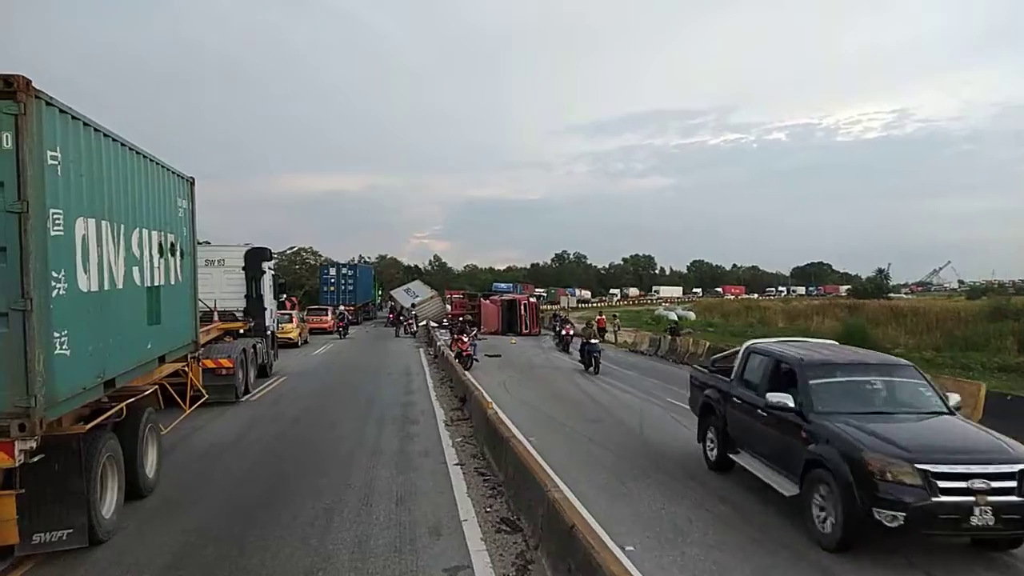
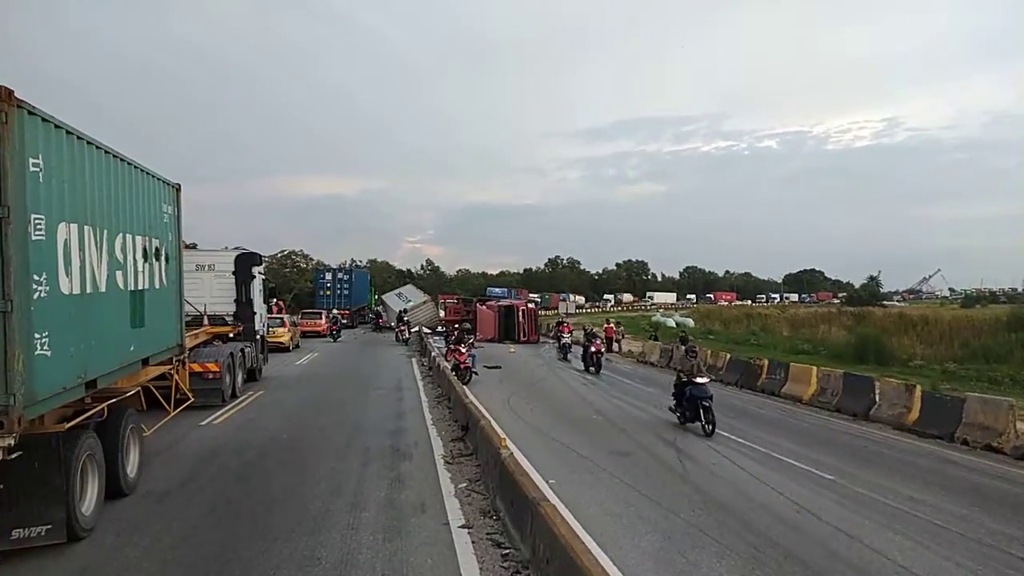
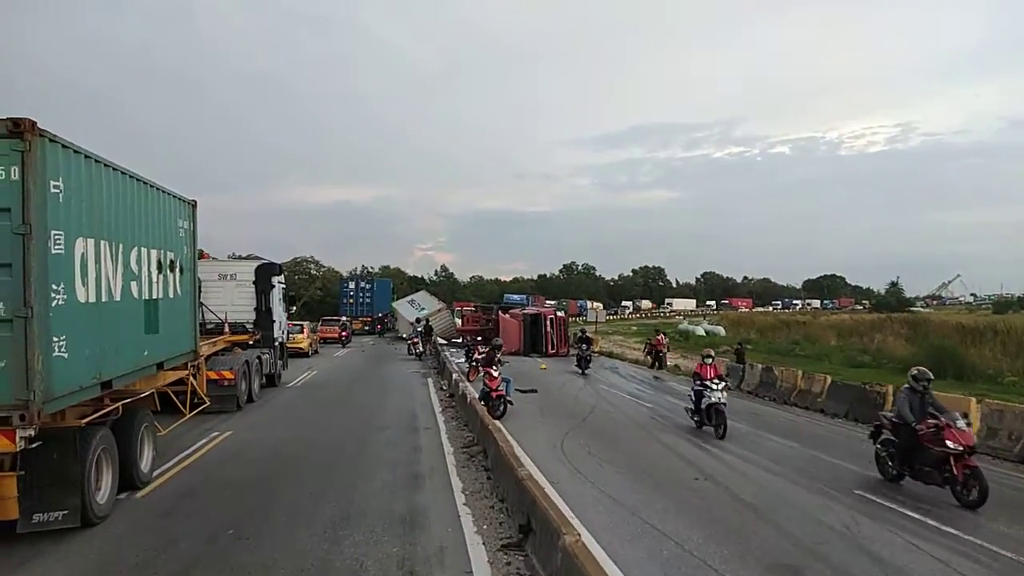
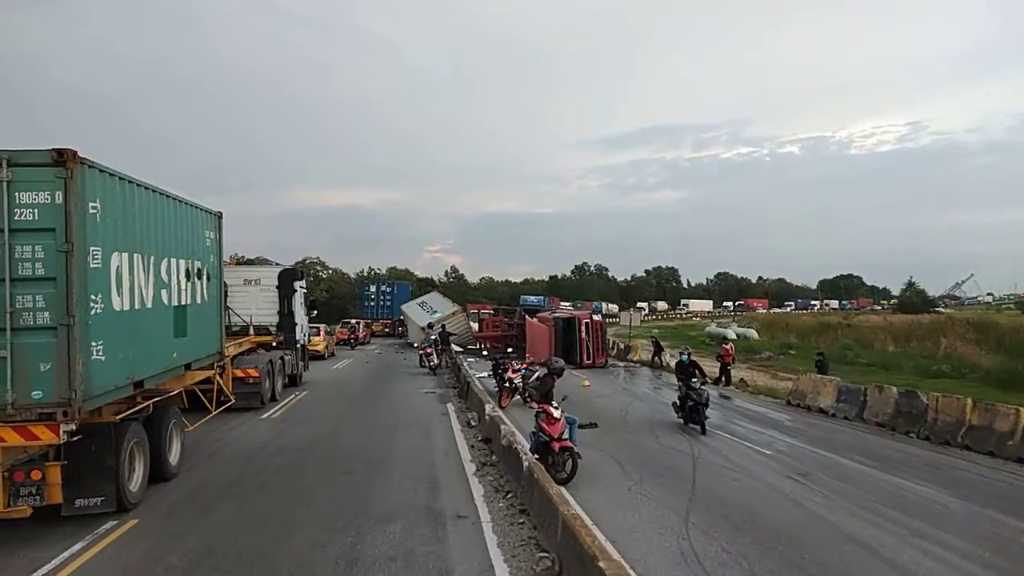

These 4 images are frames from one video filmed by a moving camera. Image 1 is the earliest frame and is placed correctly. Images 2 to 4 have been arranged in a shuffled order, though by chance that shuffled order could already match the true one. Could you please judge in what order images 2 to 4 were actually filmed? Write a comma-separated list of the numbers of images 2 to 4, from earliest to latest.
2, 3, 4
